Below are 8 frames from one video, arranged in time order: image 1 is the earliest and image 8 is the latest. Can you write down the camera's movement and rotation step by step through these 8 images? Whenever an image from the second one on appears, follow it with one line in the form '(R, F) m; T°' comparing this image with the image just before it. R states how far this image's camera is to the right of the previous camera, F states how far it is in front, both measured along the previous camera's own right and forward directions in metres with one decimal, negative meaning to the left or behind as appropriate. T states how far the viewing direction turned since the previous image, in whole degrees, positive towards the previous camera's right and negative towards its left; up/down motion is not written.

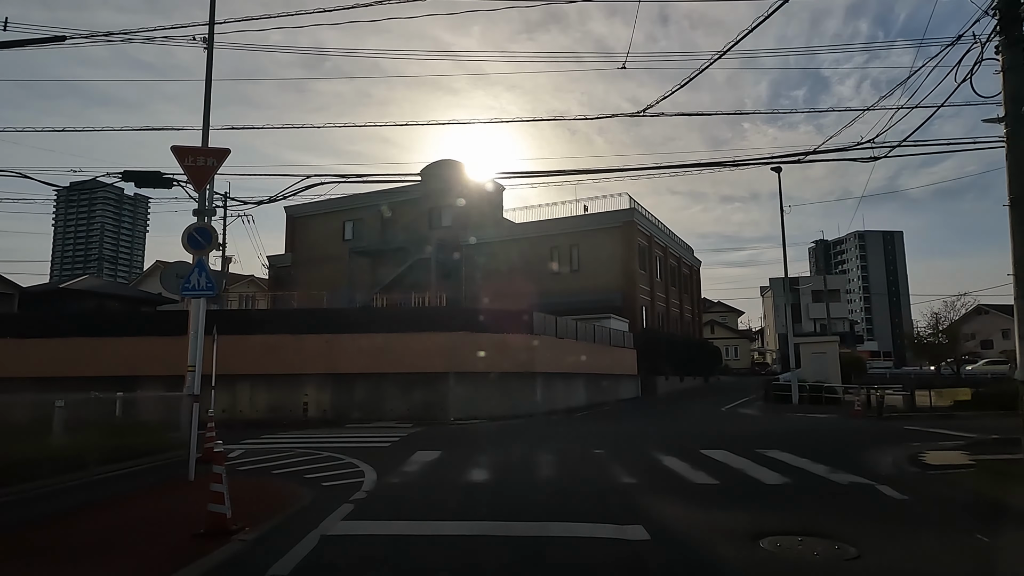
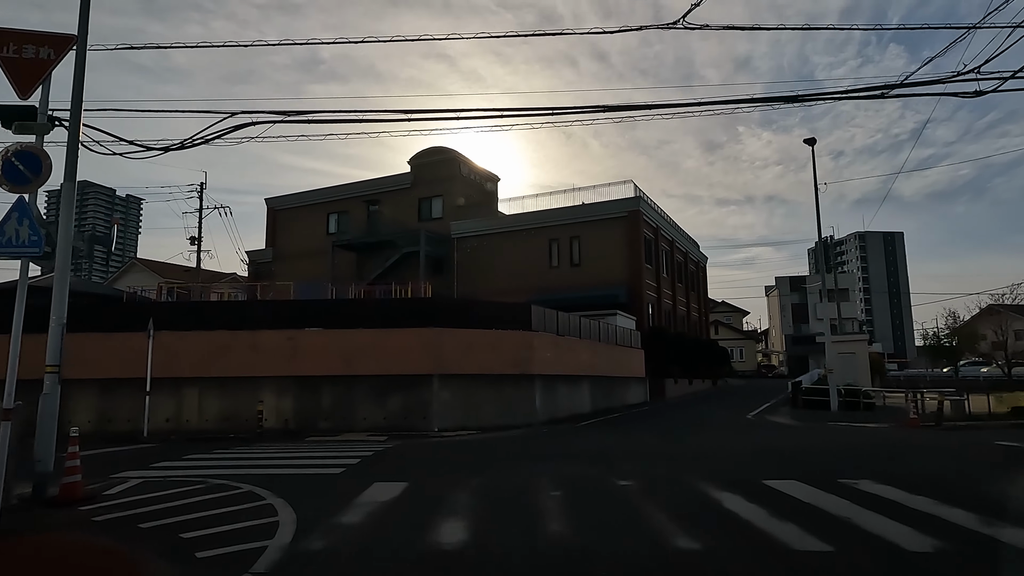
(0.0, +3.6) m; 0°
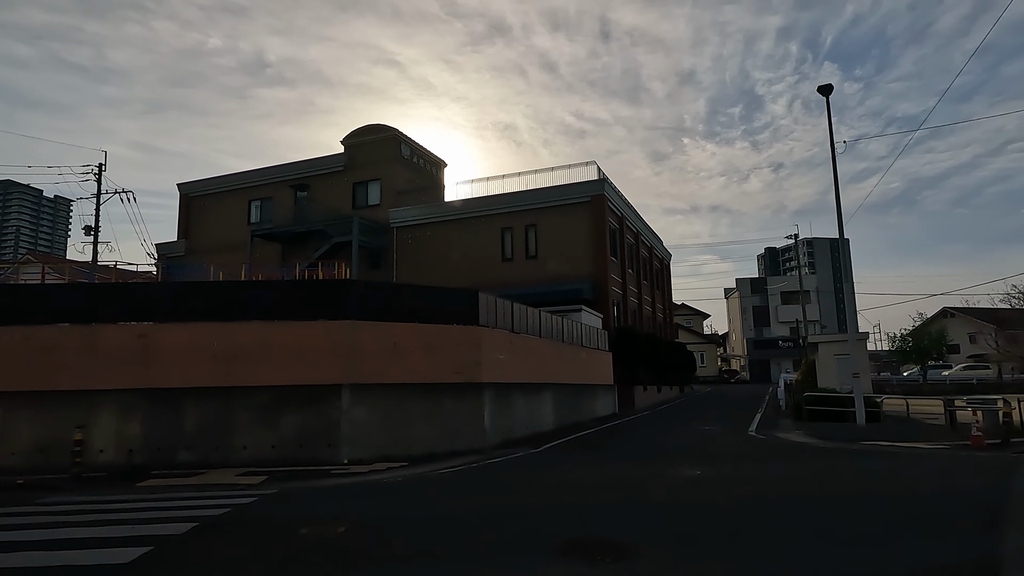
(+0.2, +5.5) m; +4°
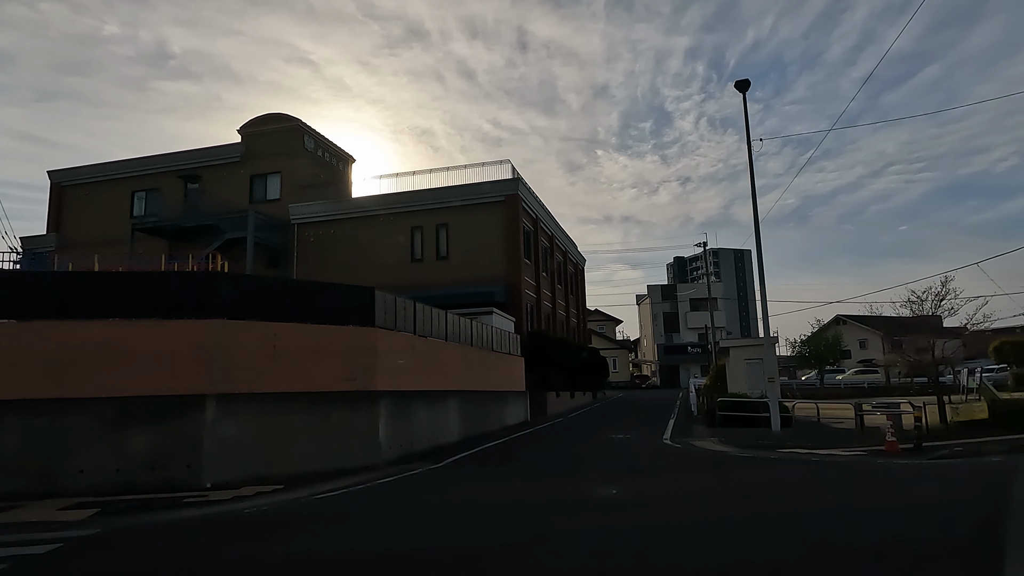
(+0.3, +1.6) m; +7°
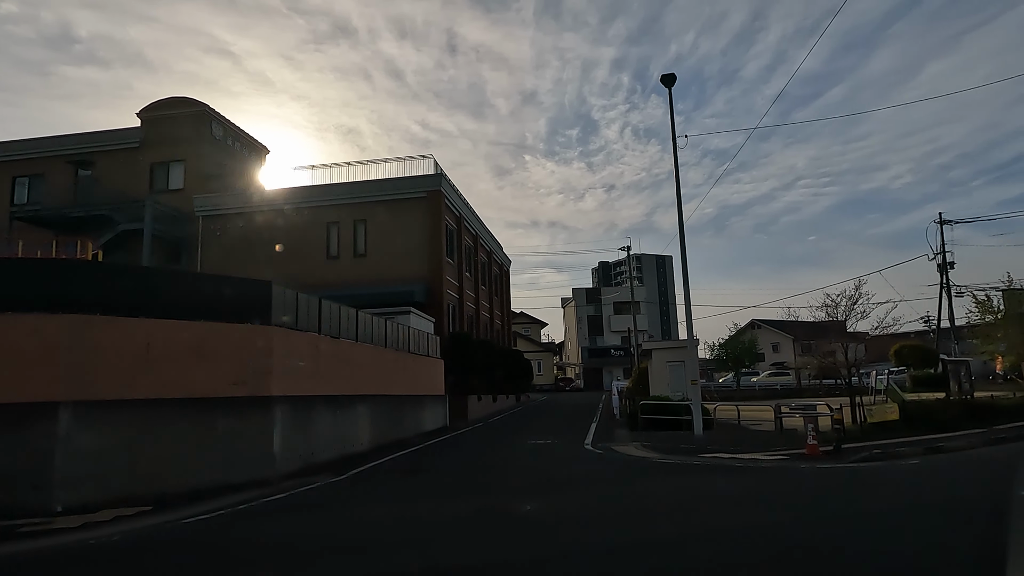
(+0.3, +1.1) m; +6°
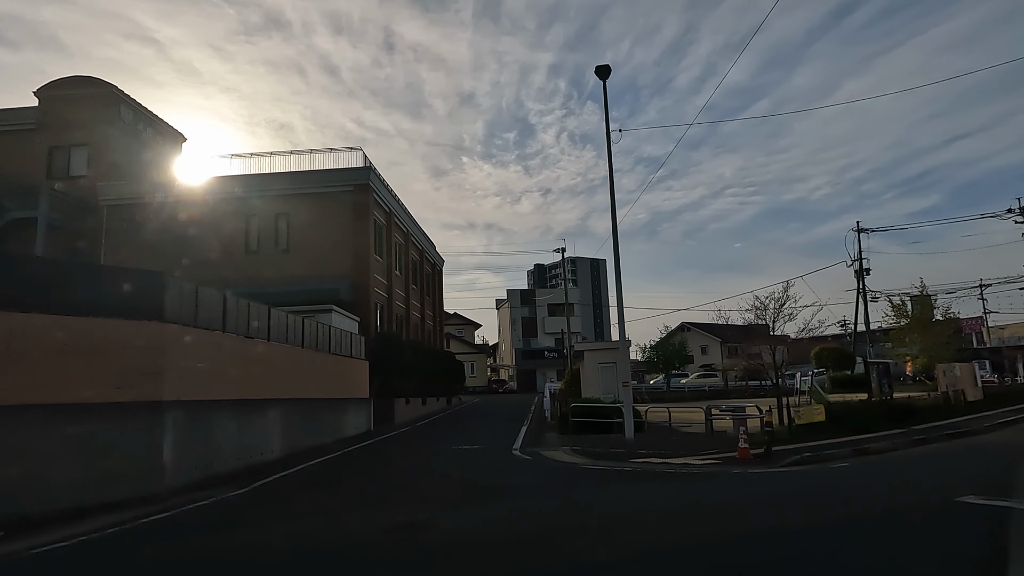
(+0.2, +0.9) m; +6°
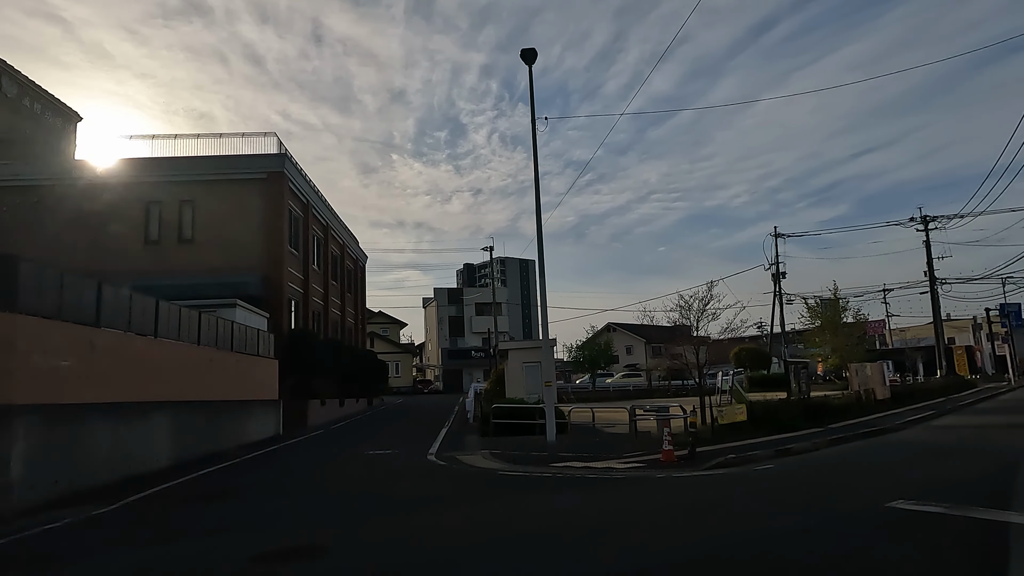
(+0.3, +1.0) m; +6°
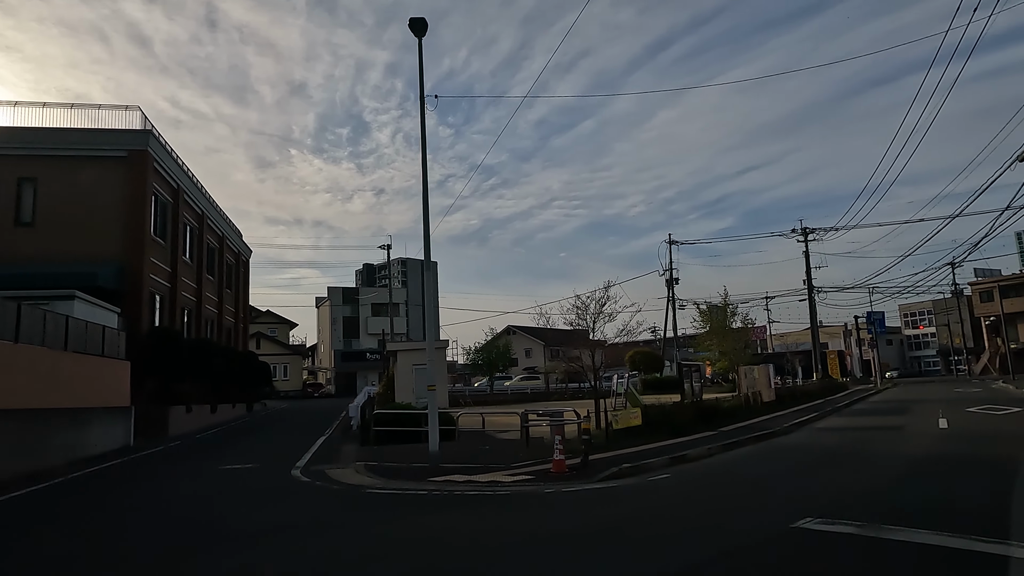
(+0.4, +1.4) m; +8°
